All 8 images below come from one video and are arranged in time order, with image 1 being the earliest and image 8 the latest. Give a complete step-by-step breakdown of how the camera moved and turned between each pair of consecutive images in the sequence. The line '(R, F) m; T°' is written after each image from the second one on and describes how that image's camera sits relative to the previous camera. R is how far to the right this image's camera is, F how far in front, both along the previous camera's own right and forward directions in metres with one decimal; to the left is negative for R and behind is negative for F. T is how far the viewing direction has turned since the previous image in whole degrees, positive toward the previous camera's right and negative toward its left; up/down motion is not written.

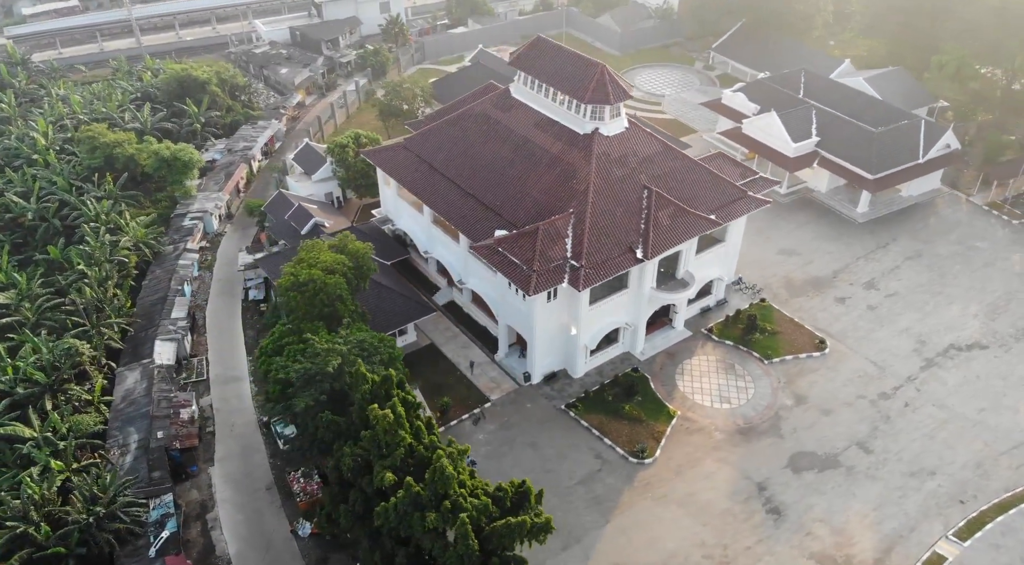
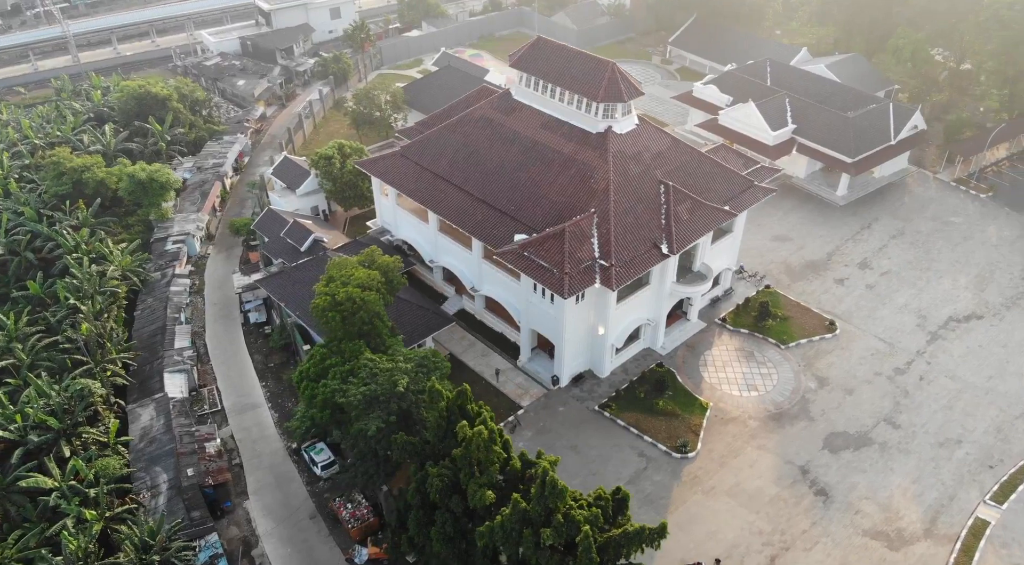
(-5.0, +0.7) m; +5°
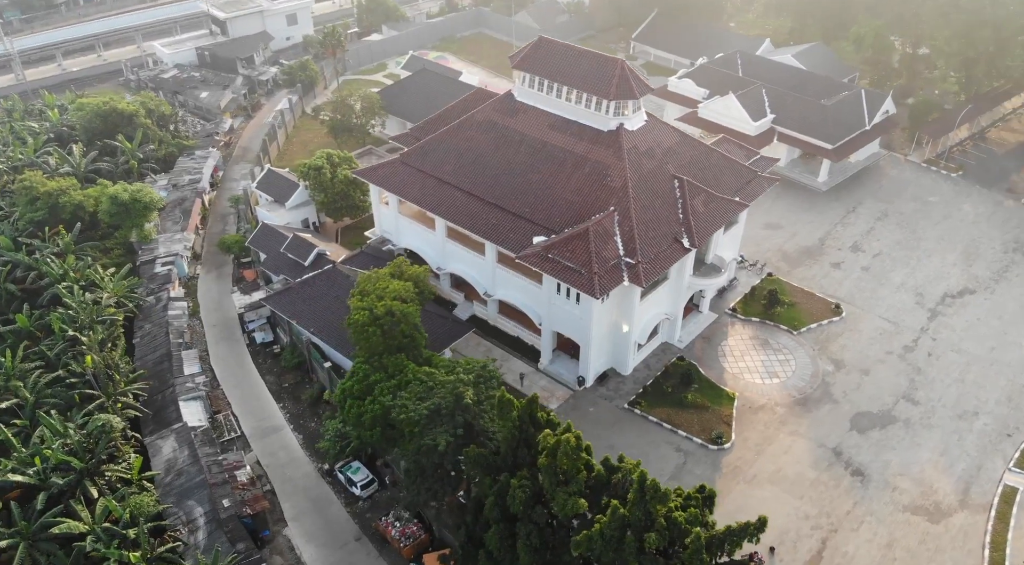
(-4.3, +0.6) m; +4°
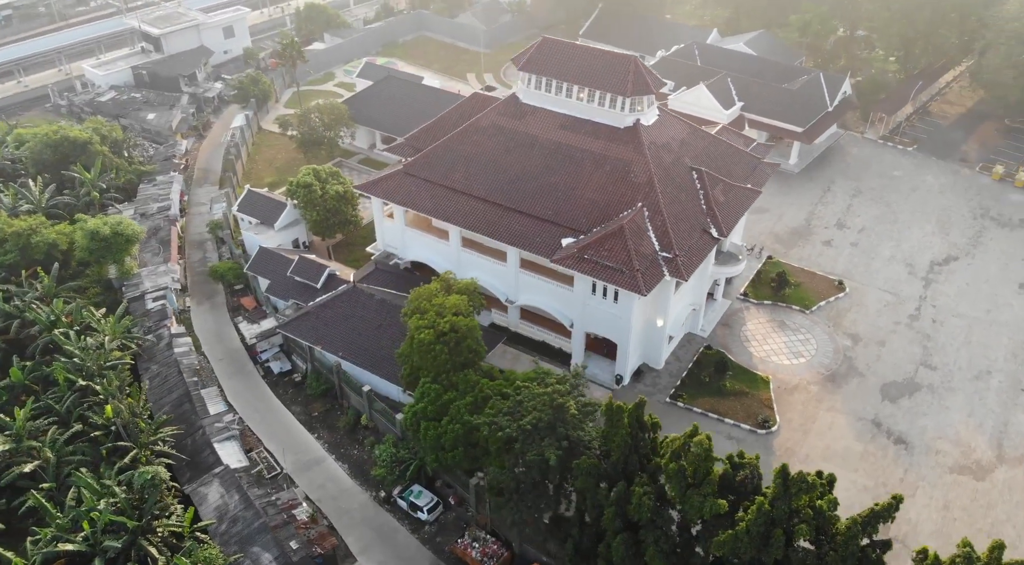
(-6.3, +1.0) m; +6°
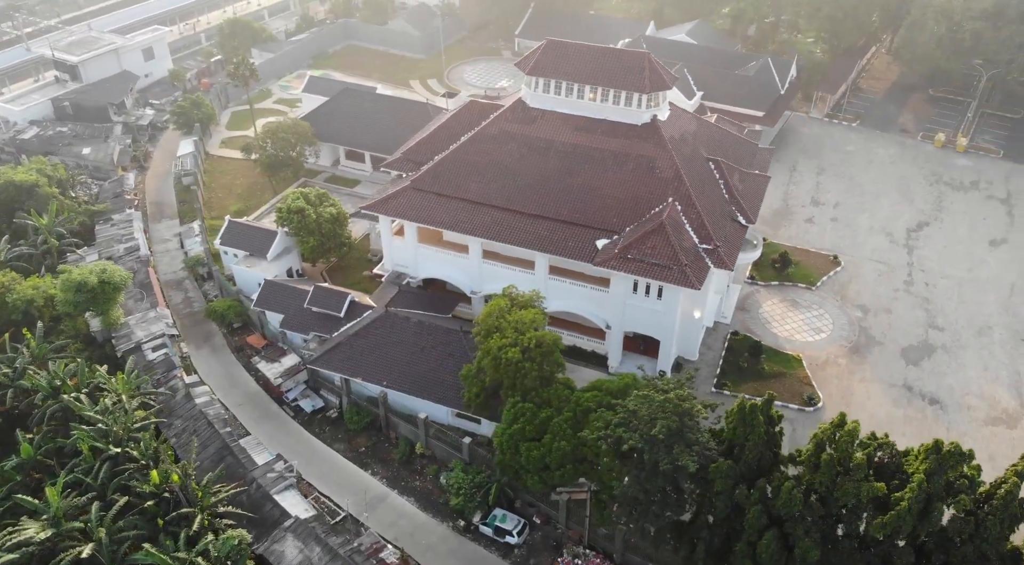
(-7.4, +1.3) m; +8°
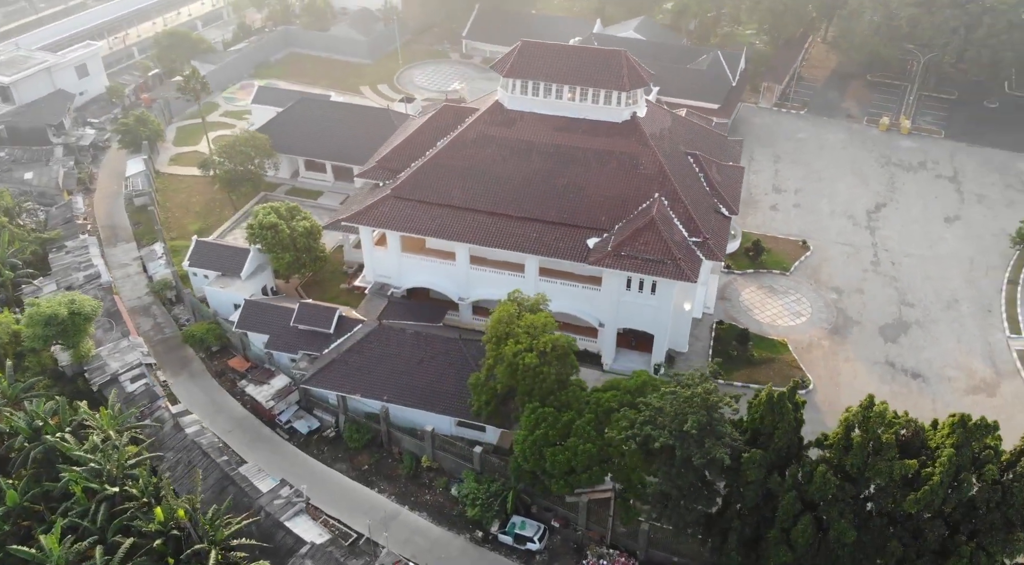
(-3.0, +0.4) m; +5°
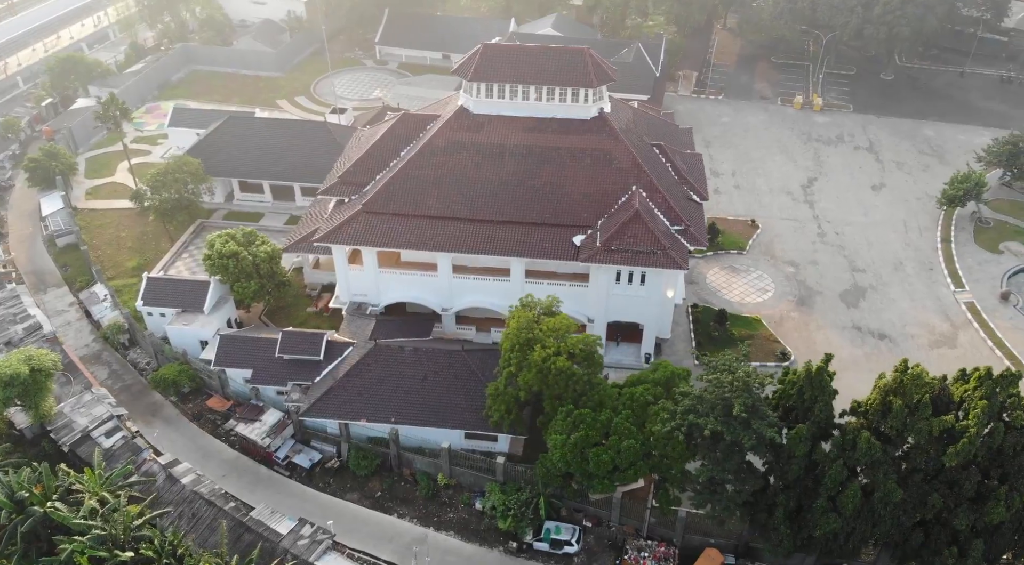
(-4.9, +0.7) m; +8°
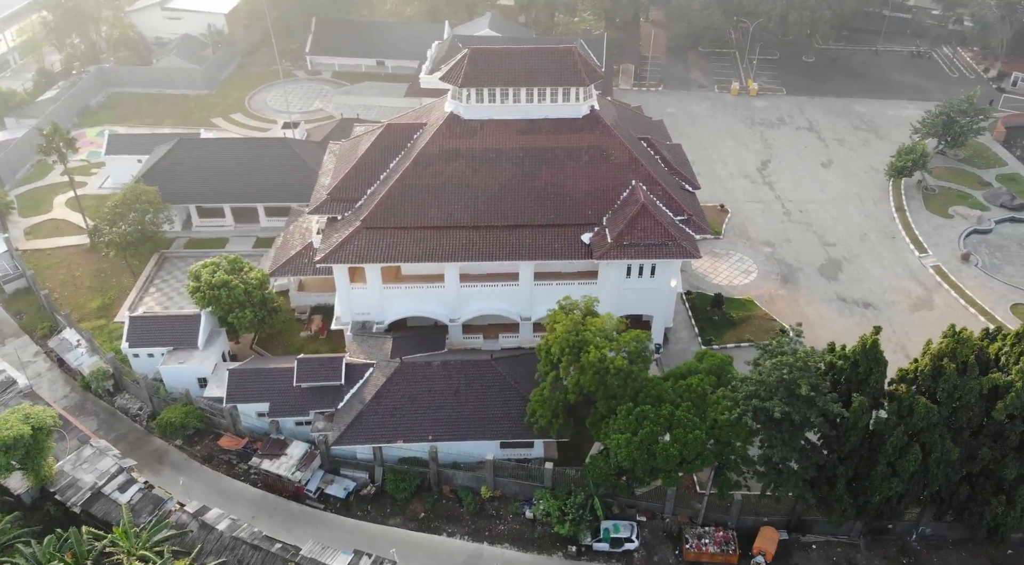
(-5.6, +0.6) m; +7°
